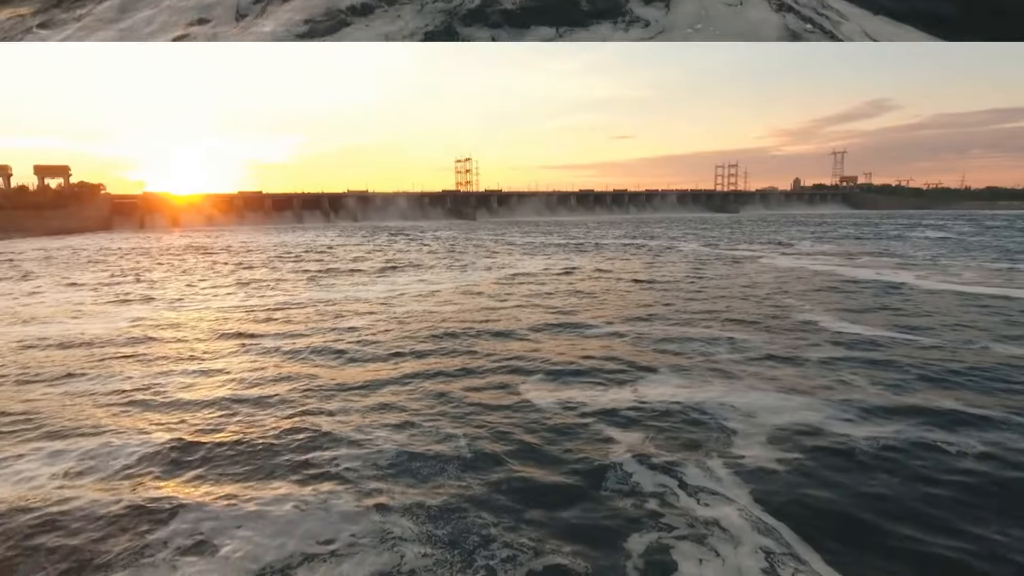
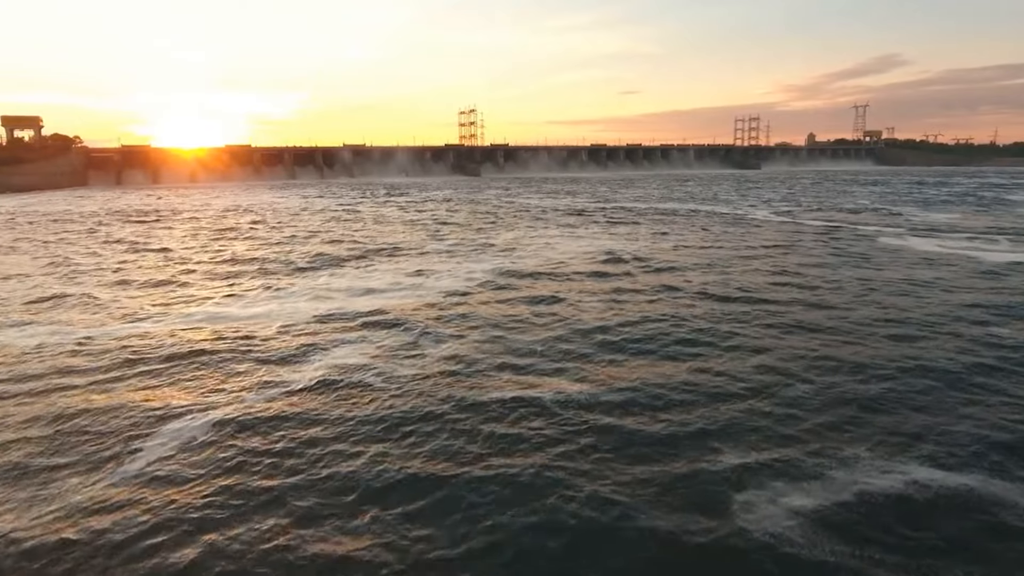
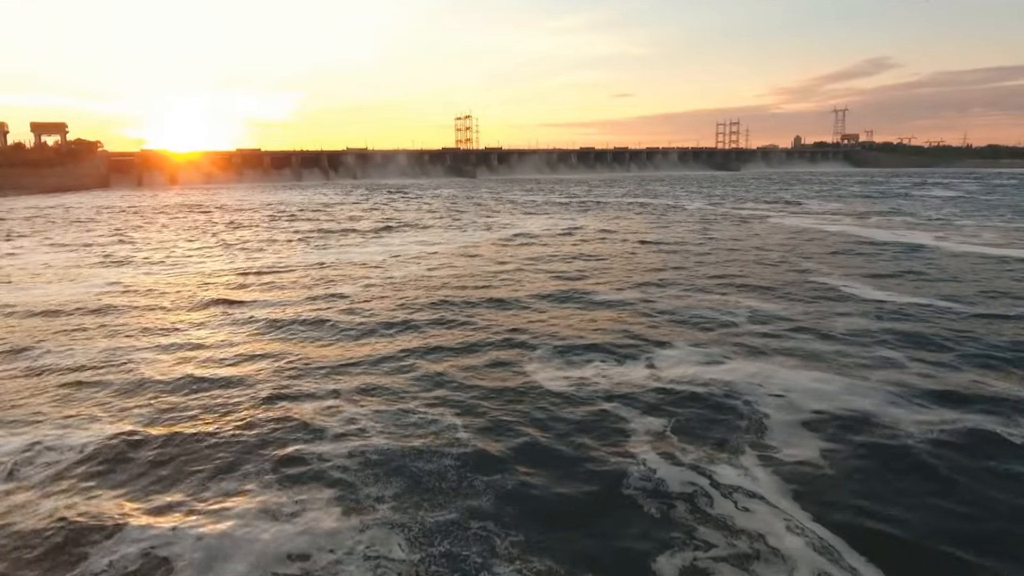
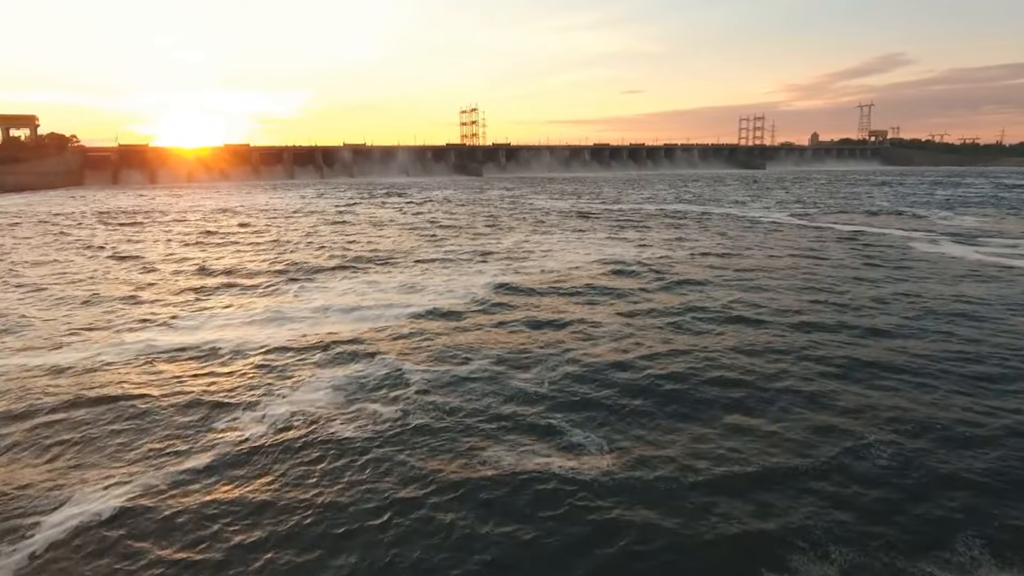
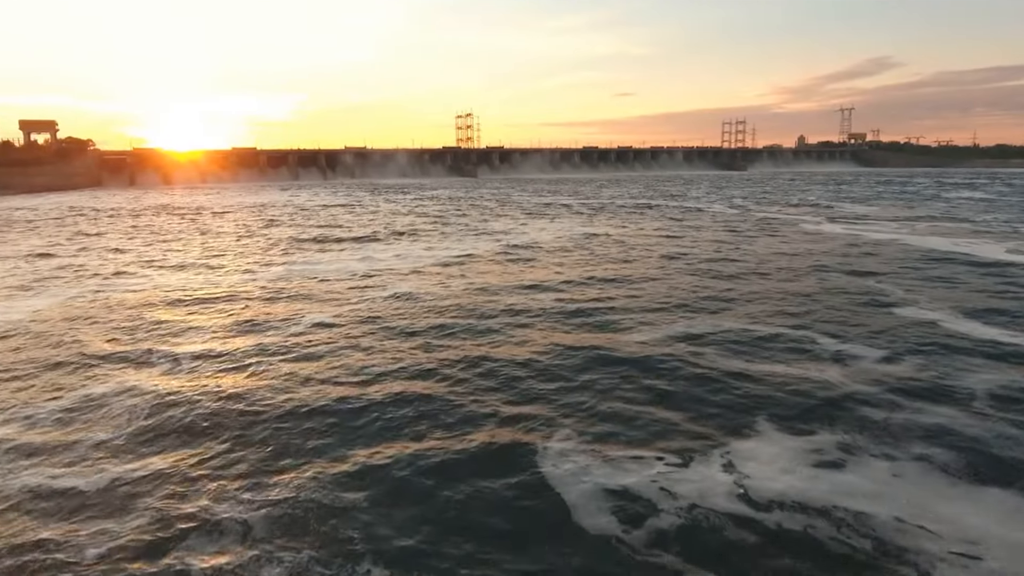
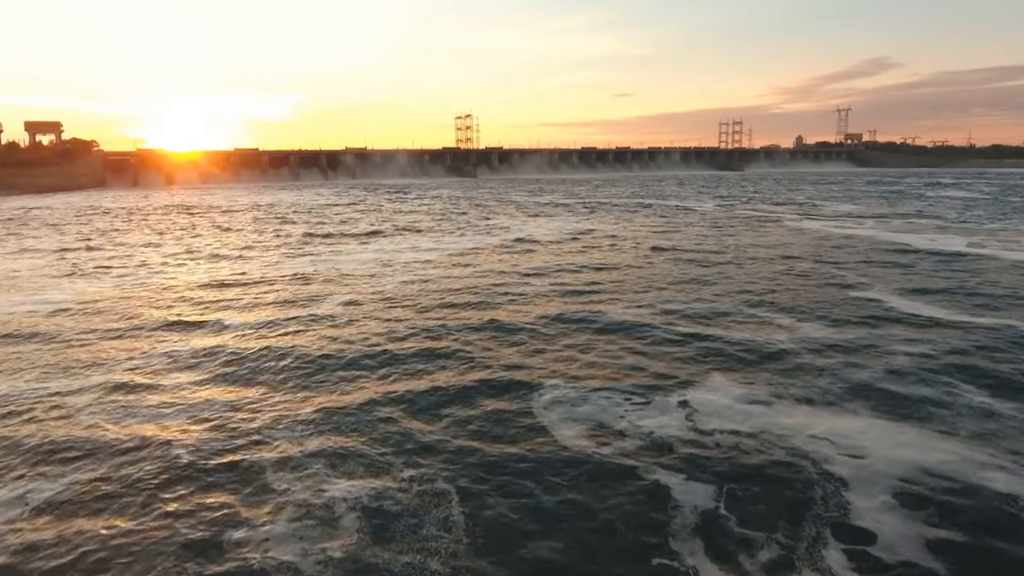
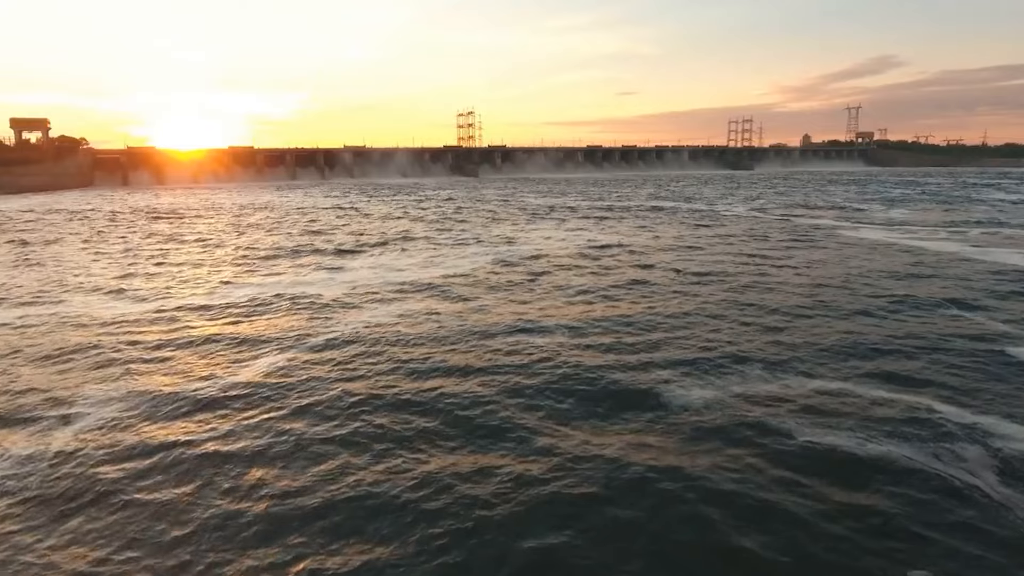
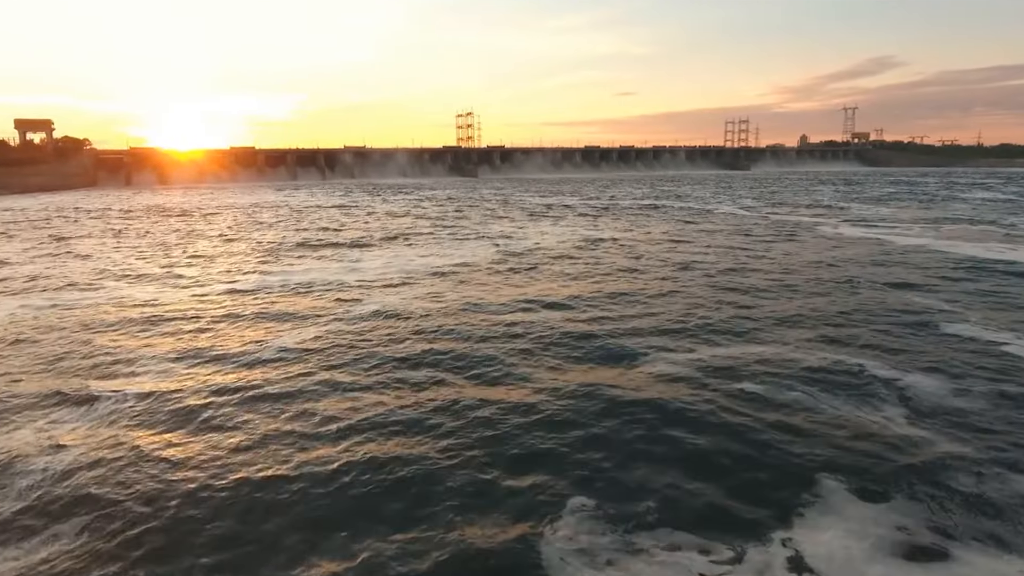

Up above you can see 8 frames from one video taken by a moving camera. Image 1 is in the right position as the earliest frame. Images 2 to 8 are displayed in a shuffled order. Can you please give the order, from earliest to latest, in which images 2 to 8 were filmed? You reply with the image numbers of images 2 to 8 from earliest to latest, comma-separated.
3, 6, 5, 8, 7, 2, 4
